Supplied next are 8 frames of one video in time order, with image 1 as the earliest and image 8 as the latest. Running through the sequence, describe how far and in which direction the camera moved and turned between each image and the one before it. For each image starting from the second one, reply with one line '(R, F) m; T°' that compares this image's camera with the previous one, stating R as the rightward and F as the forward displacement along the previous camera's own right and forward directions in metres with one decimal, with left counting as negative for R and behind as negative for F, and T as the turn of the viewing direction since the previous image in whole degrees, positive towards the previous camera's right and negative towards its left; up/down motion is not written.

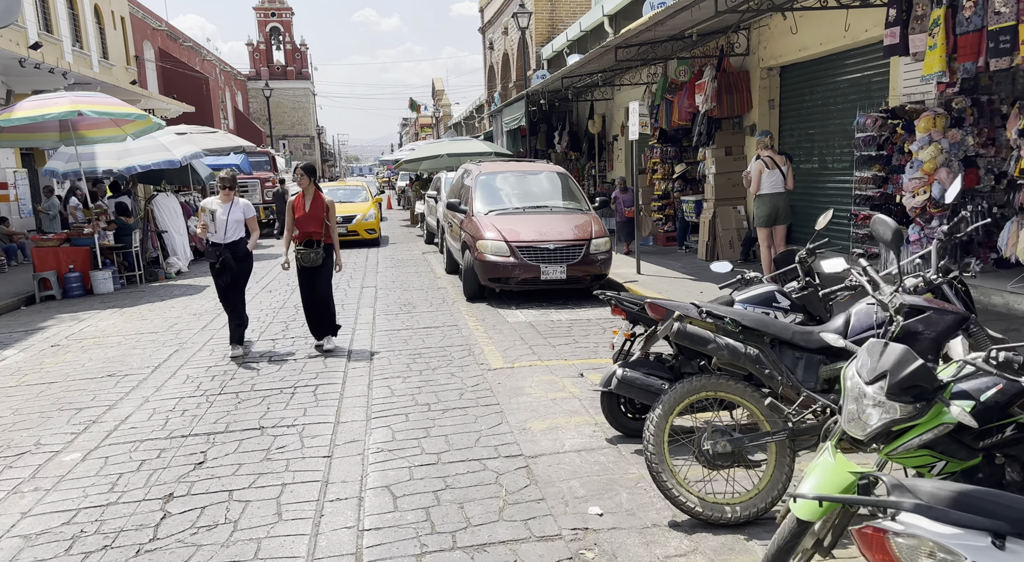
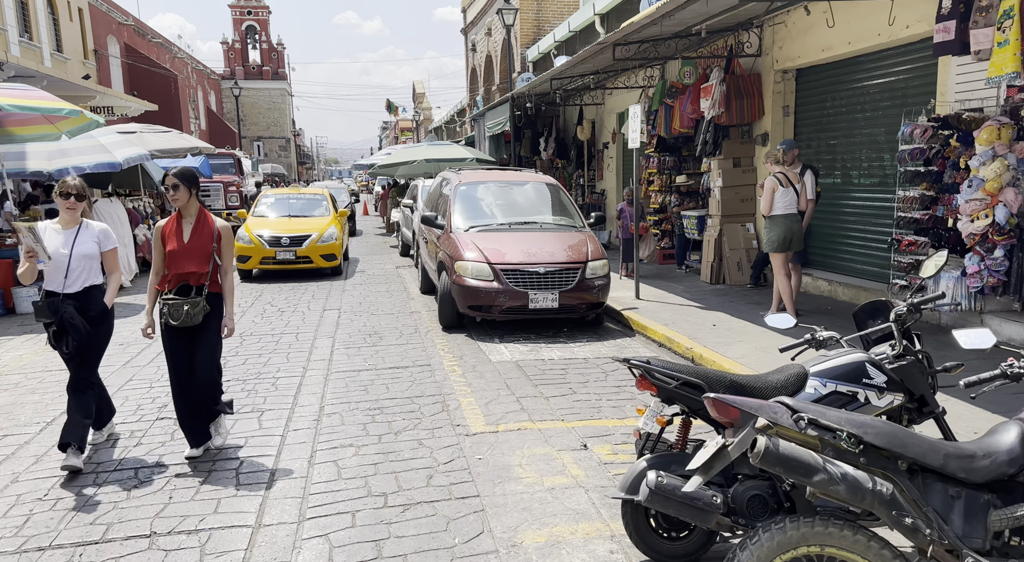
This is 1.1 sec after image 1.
(0.0, +1.3) m; +2°
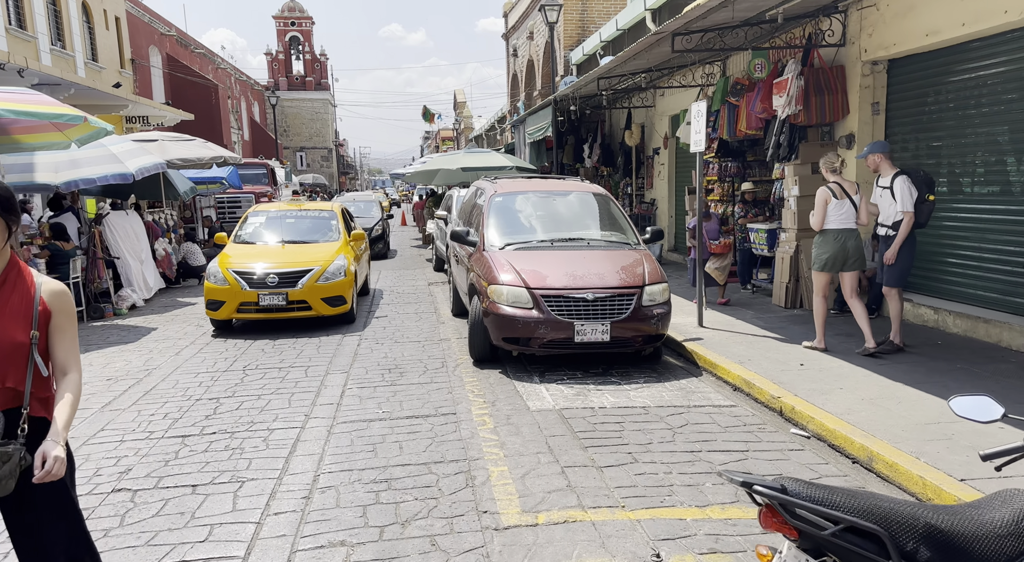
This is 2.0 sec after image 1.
(0.0, +1.2) m; -3°
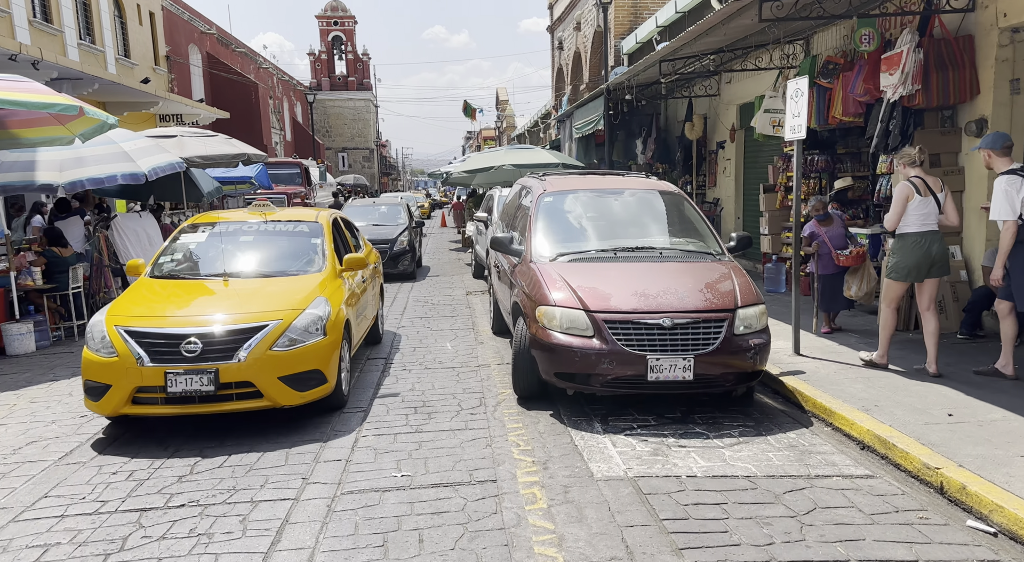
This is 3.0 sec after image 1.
(-0.1, +1.4) m; -3°
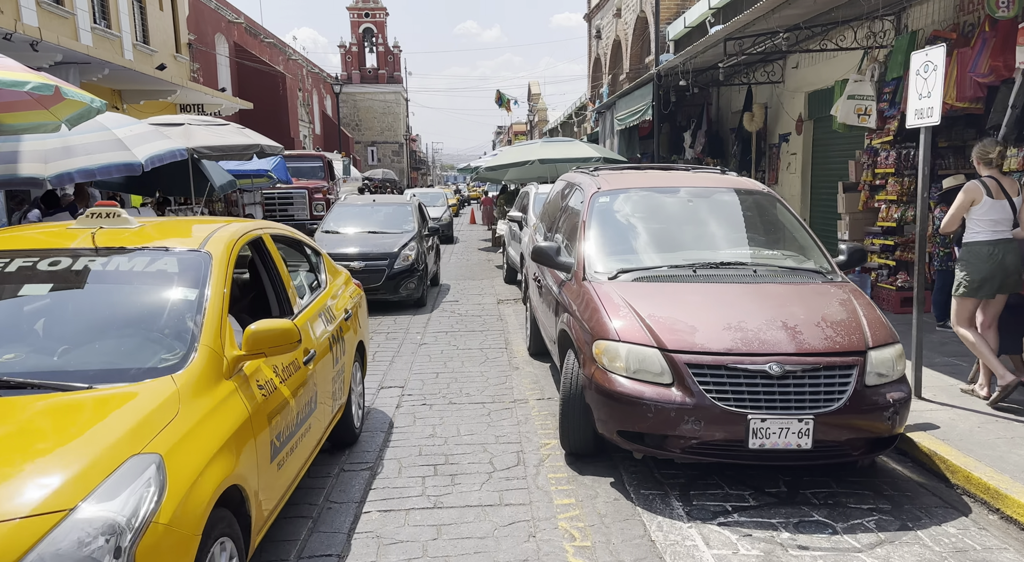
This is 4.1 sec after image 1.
(-0.1, +1.3) m; -2°
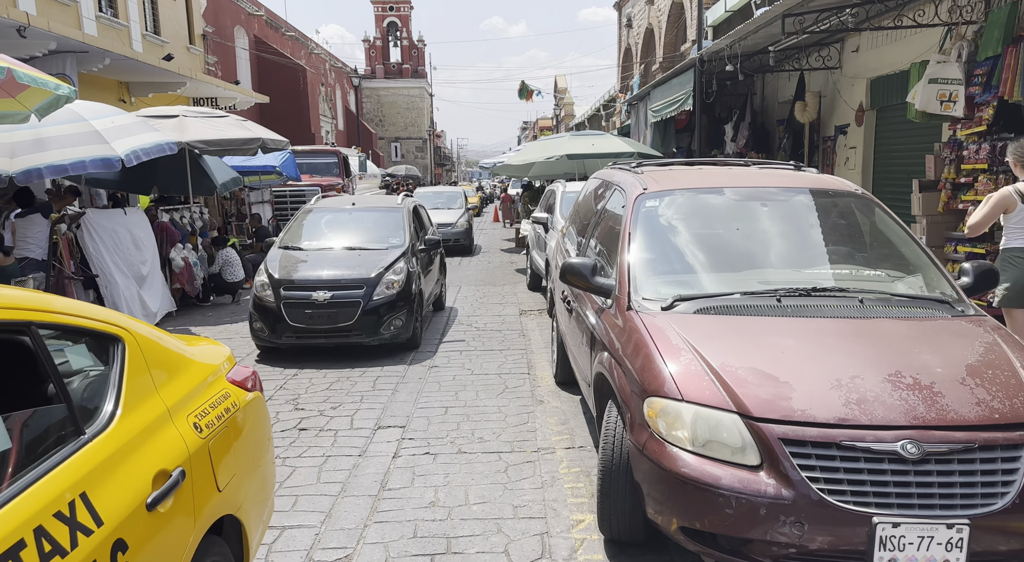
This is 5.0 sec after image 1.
(0.0, +1.1) m; -2°
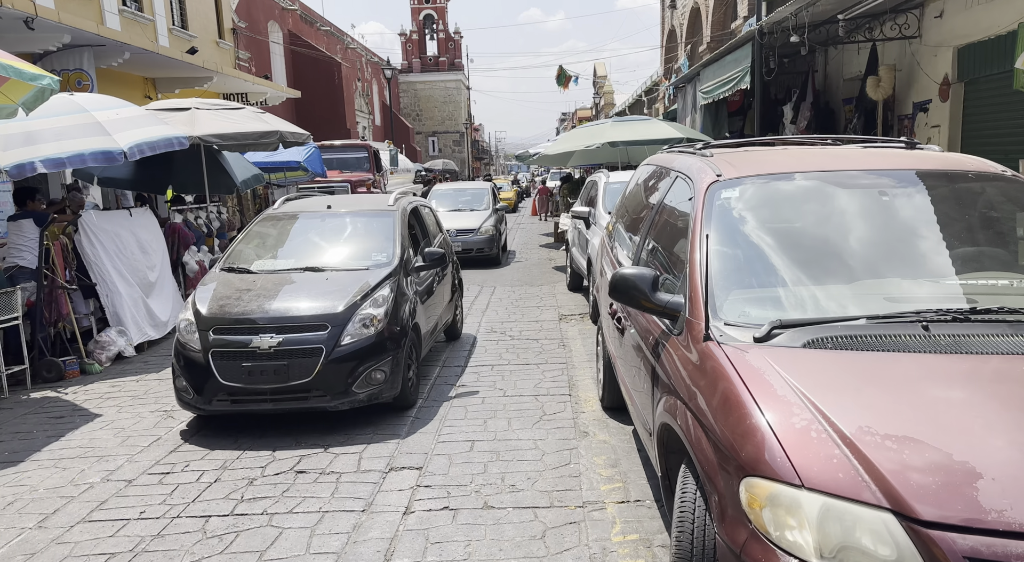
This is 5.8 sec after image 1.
(0.0, +1.0) m; -3°
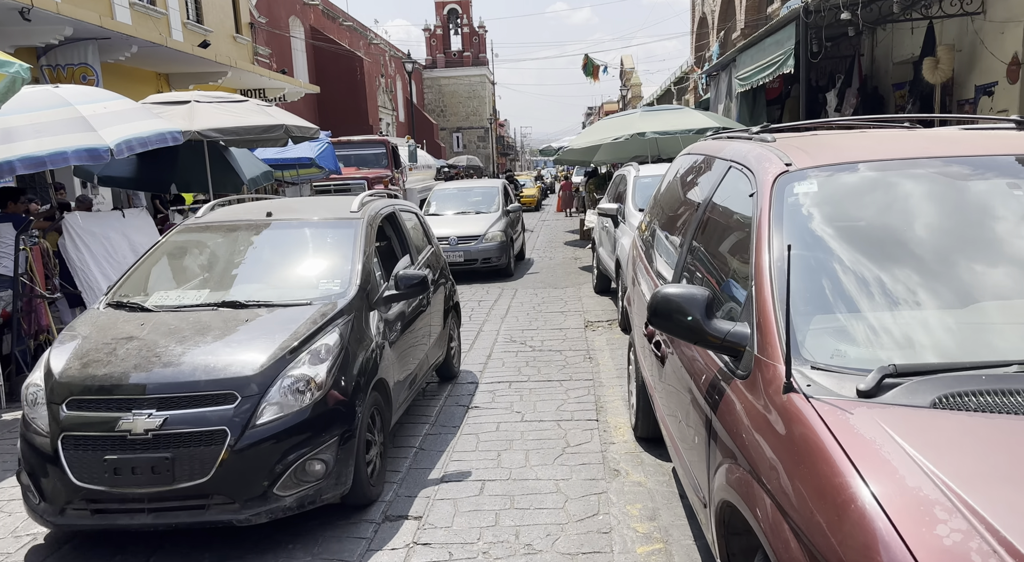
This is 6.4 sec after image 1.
(+0.1, +0.8) m; -2°
